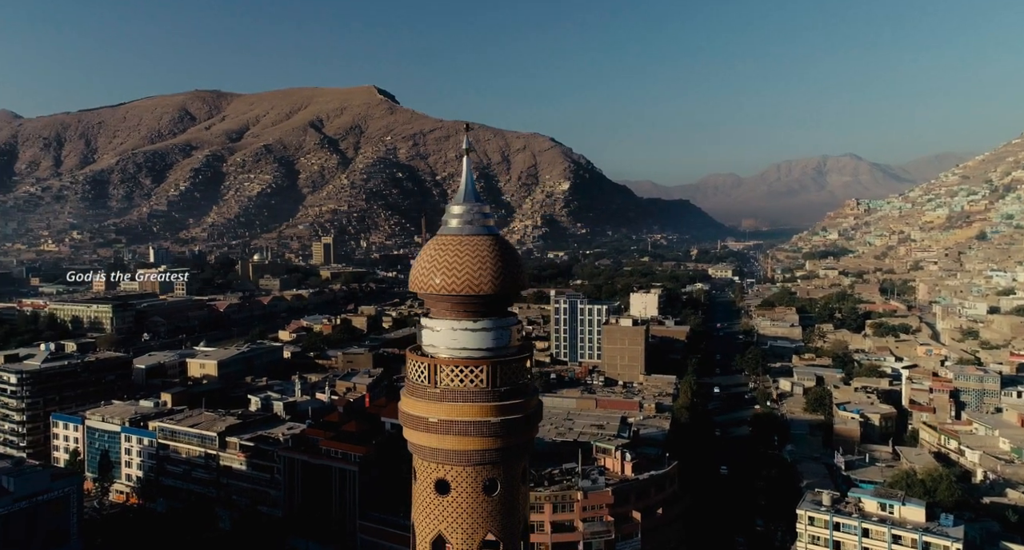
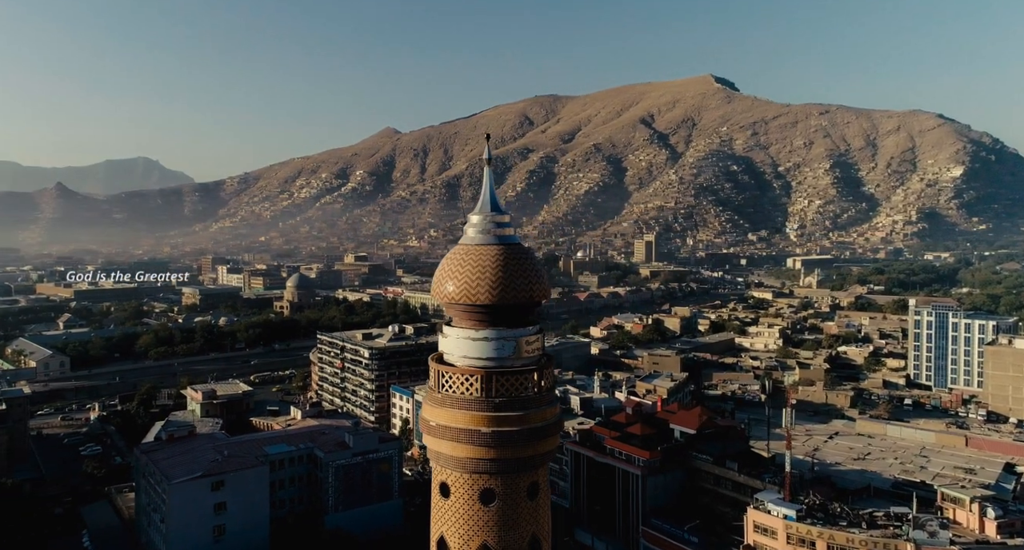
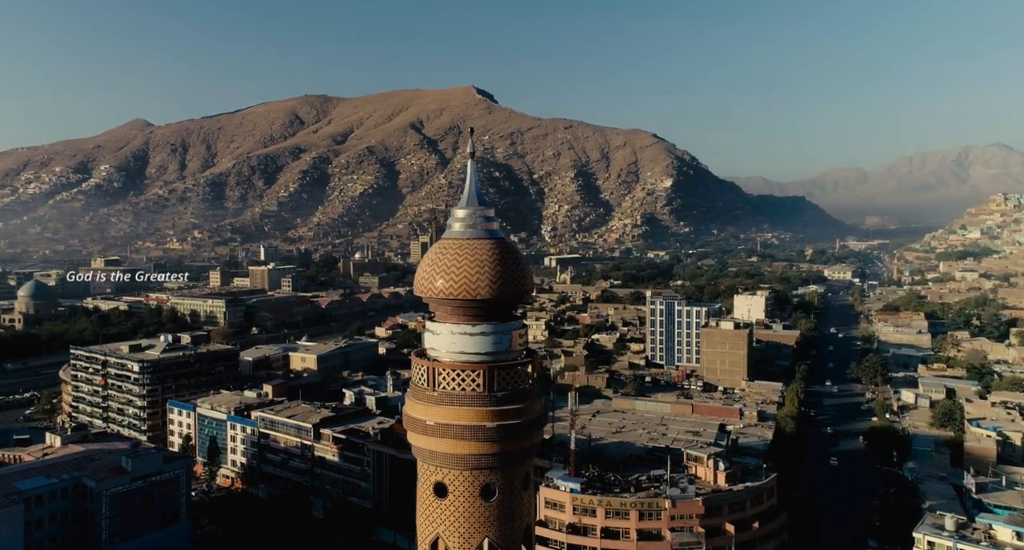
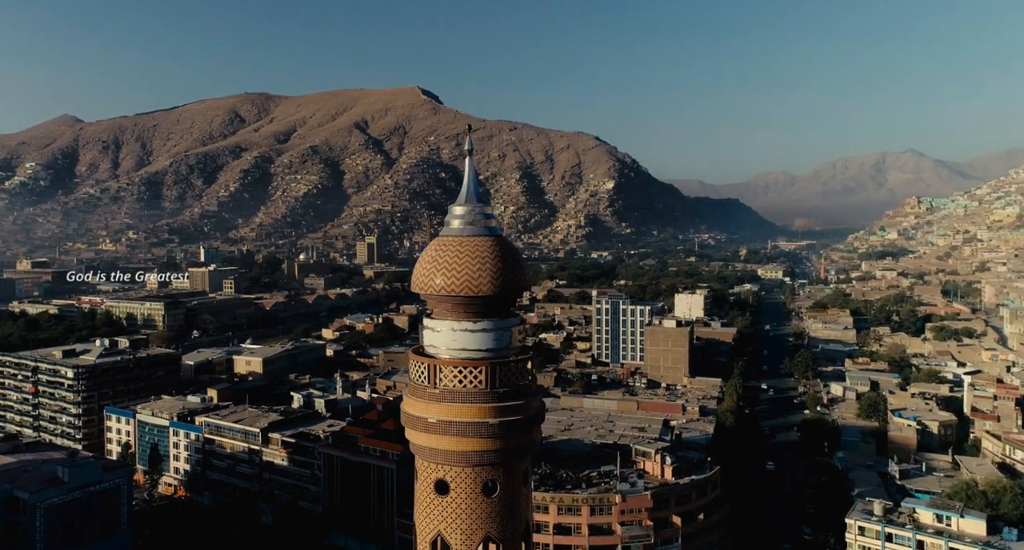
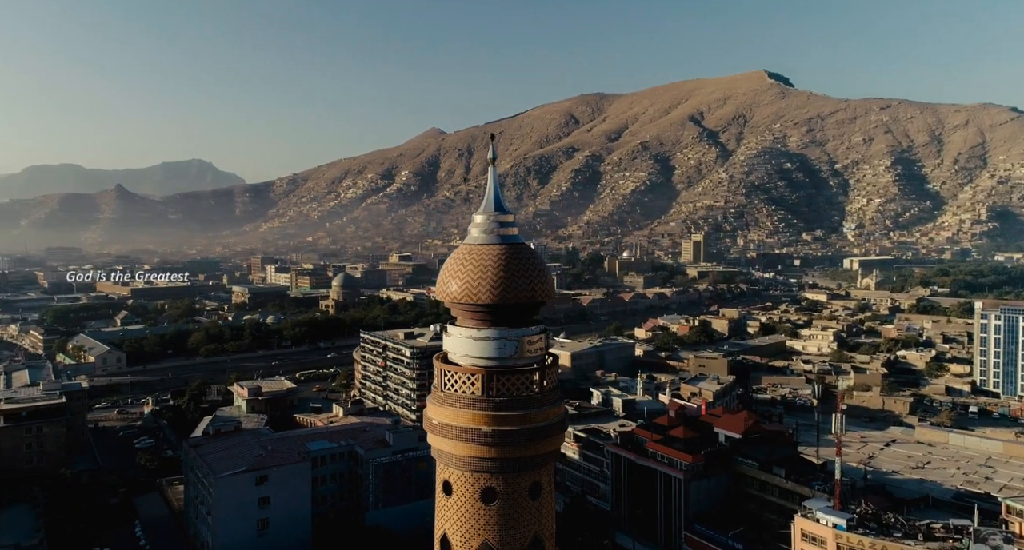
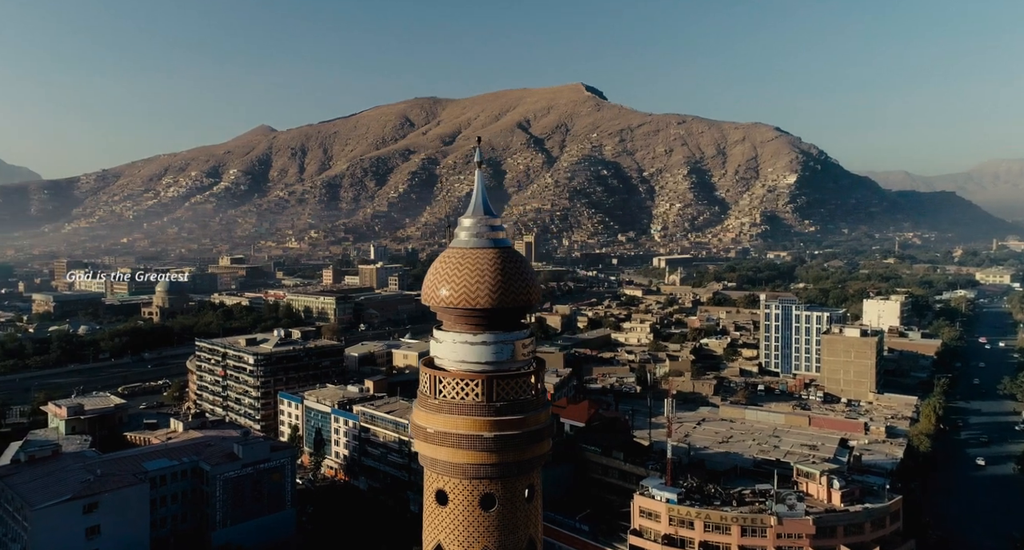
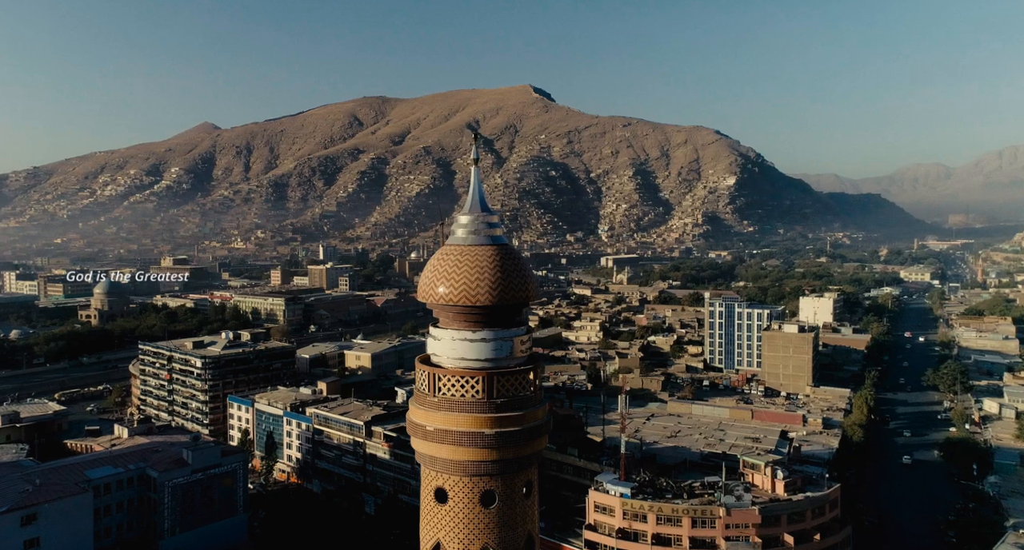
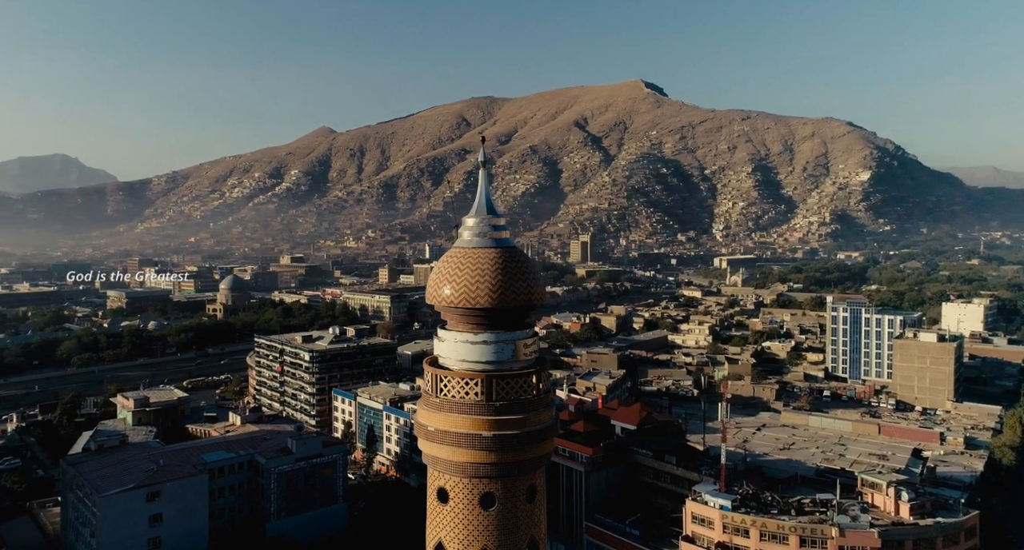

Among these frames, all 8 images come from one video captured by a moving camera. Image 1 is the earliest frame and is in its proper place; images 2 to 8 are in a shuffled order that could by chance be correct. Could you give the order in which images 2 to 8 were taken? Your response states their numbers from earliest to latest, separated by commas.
4, 3, 7, 6, 8, 2, 5
